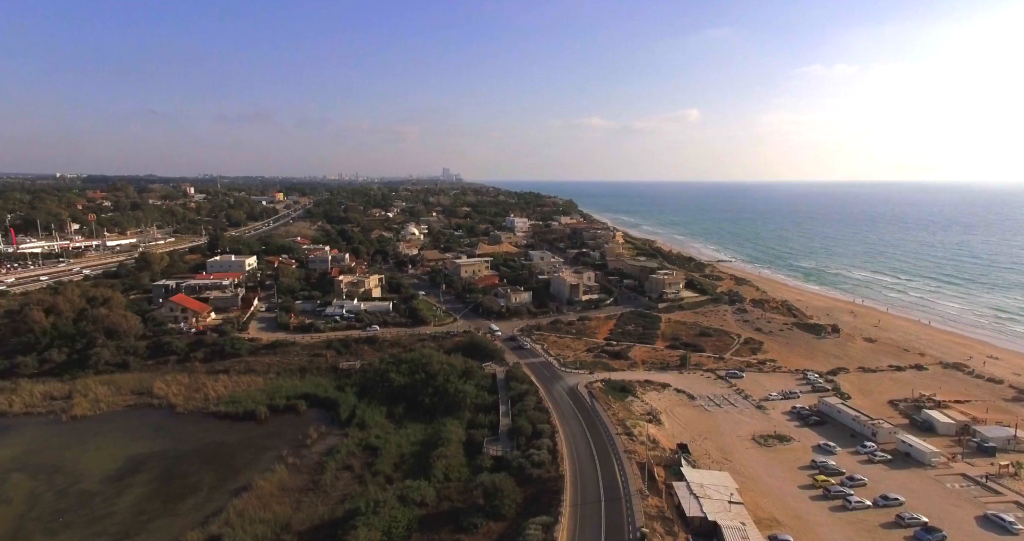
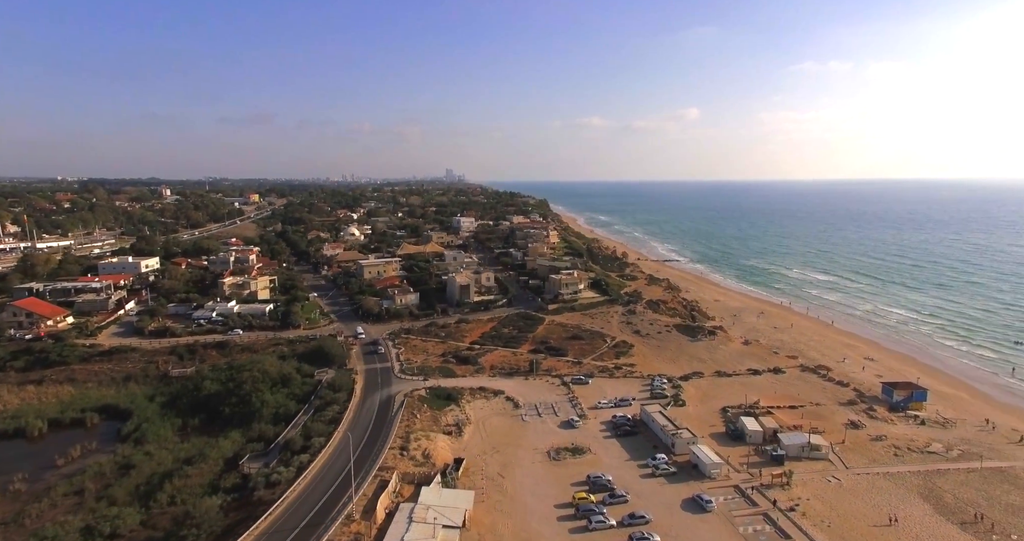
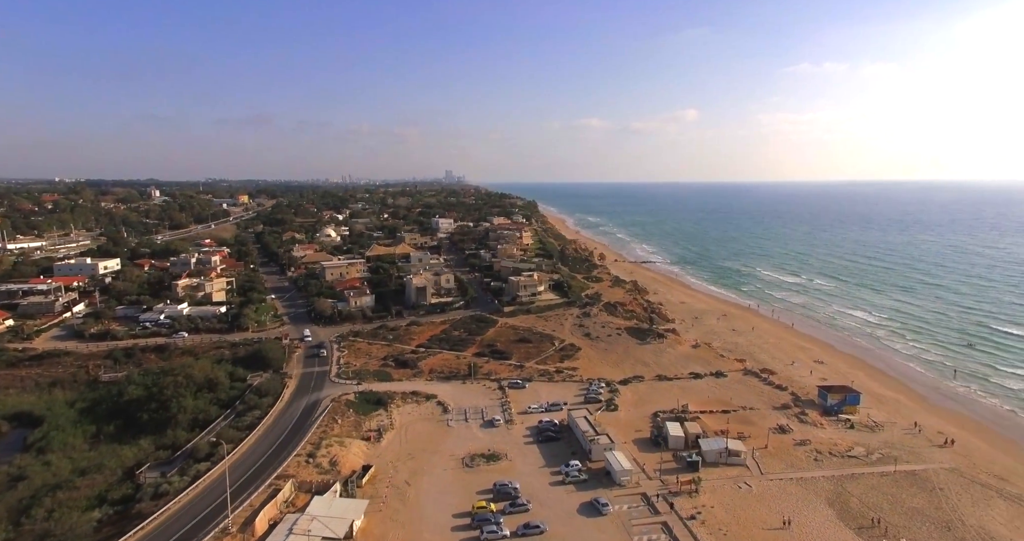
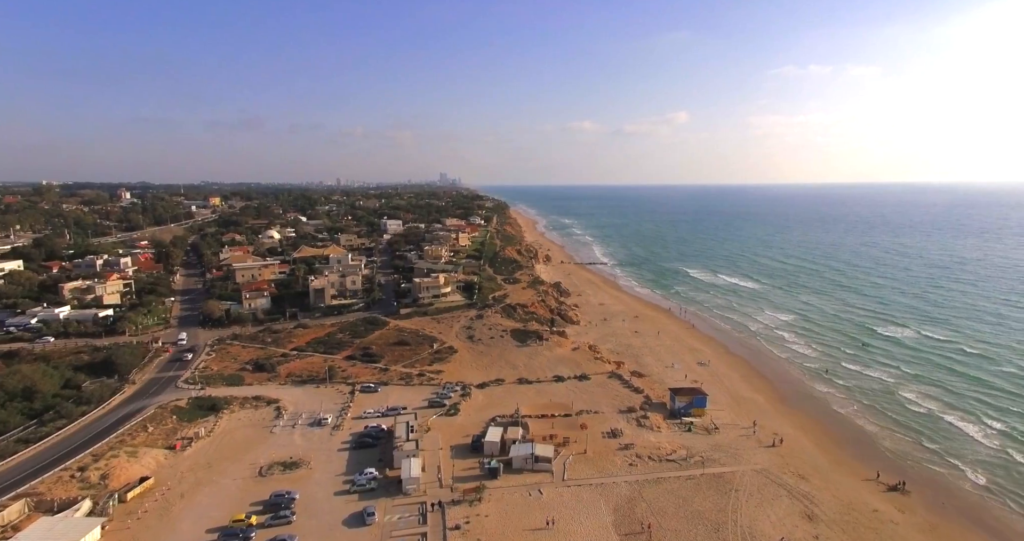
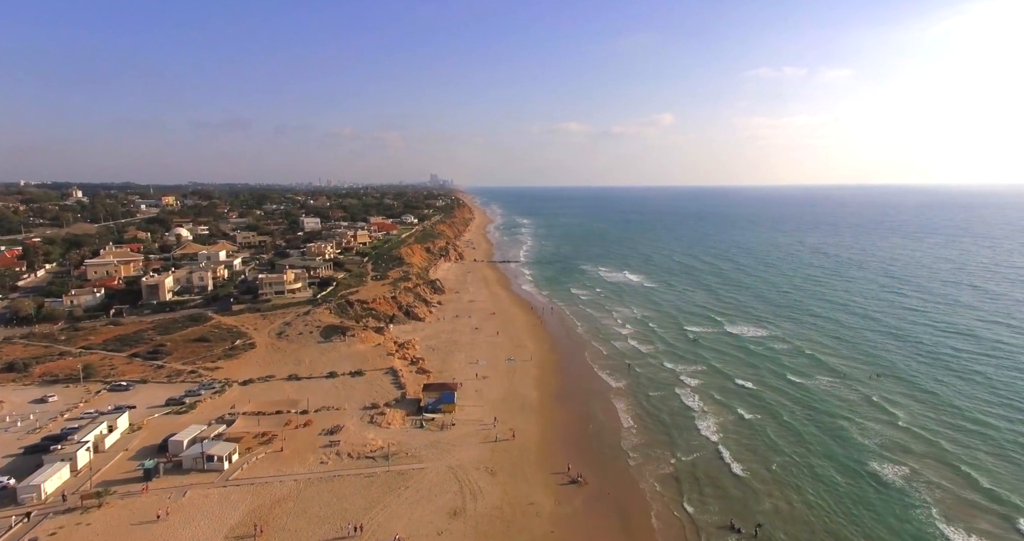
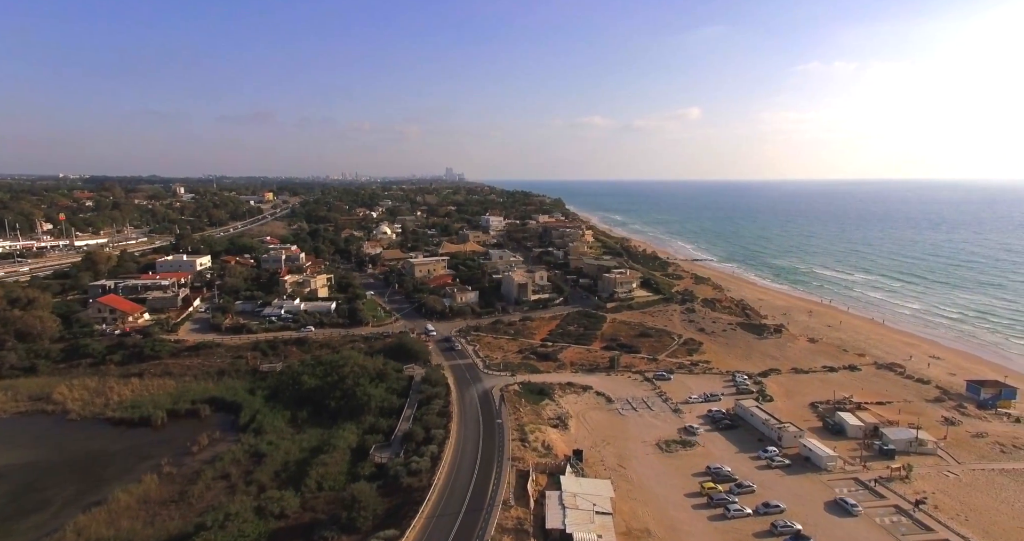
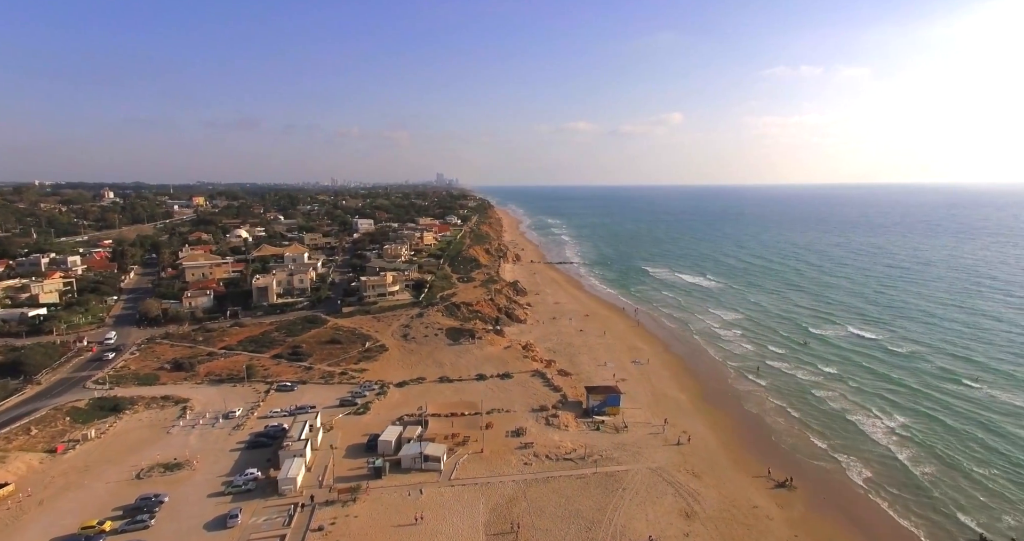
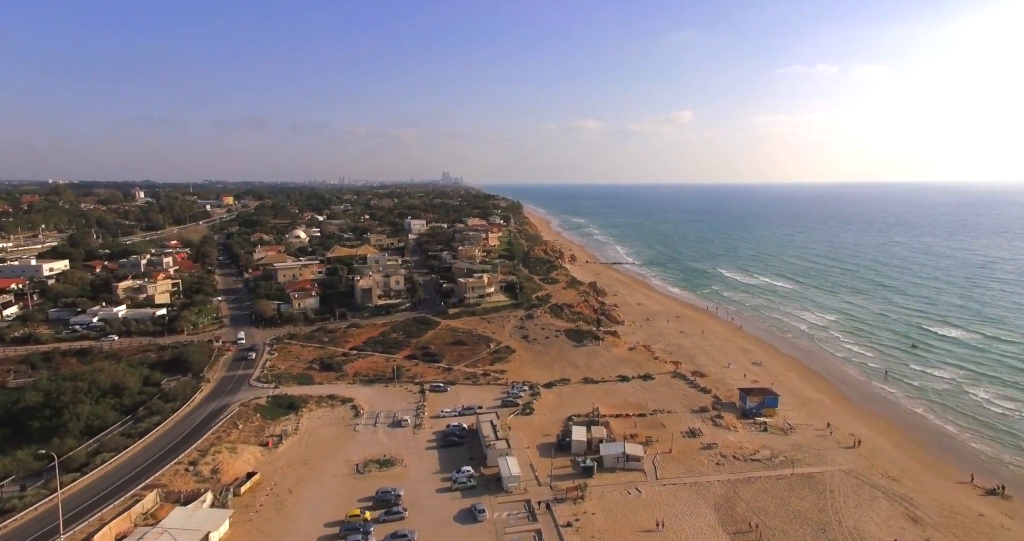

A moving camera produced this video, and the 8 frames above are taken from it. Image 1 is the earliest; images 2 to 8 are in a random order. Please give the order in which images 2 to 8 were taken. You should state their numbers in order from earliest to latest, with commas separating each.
6, 2, 3, 8, 4, 7, 5
